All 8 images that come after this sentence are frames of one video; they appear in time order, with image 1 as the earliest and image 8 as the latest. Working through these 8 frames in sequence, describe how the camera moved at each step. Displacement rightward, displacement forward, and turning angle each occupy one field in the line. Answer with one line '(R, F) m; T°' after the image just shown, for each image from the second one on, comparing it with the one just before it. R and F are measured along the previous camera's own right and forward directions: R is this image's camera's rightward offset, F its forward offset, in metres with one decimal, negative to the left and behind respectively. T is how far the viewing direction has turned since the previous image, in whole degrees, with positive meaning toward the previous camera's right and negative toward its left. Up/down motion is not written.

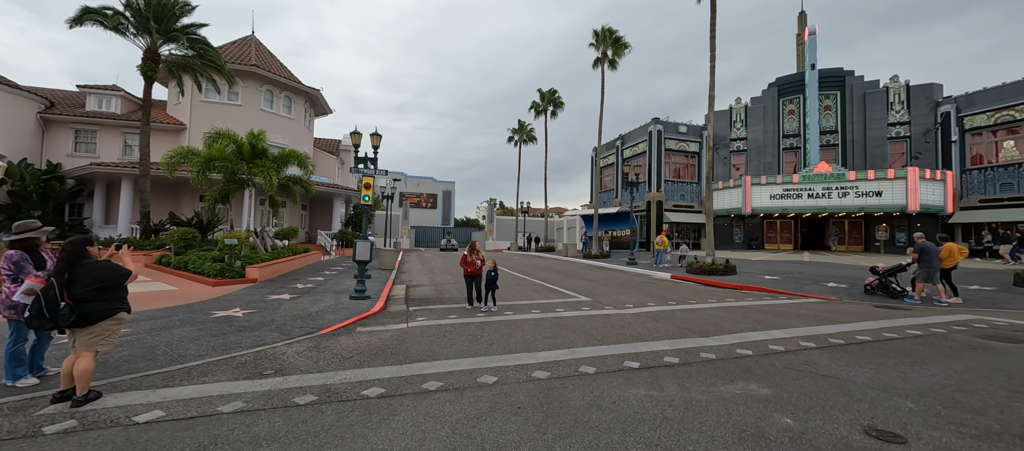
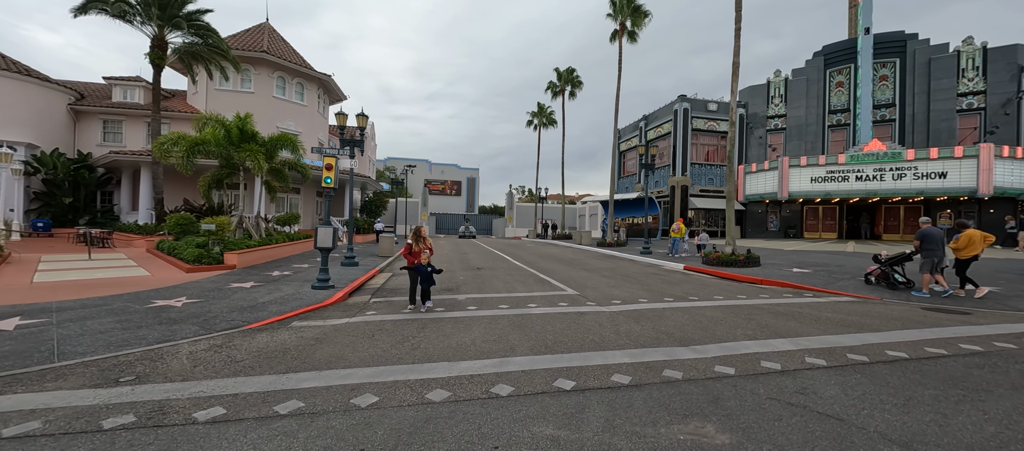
(+1.4, +1.1) m; -5°
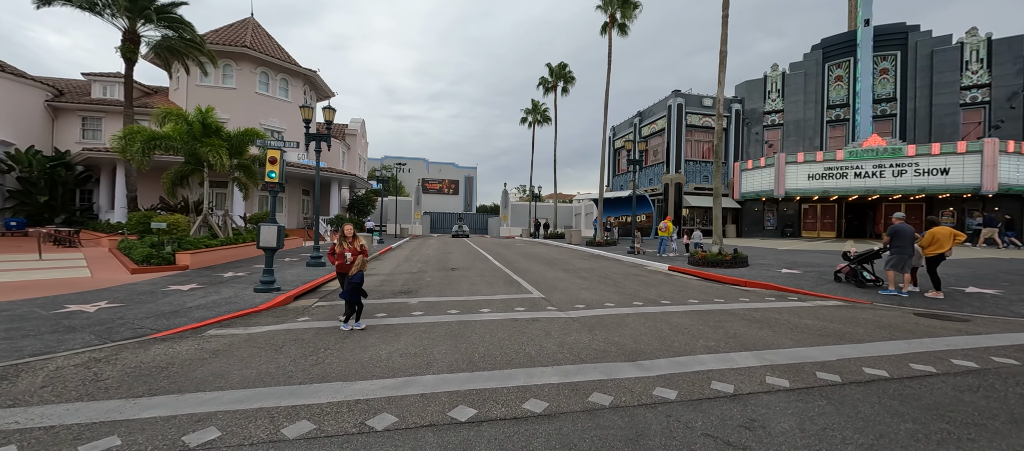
(+1.0, +0.7) m; 0°
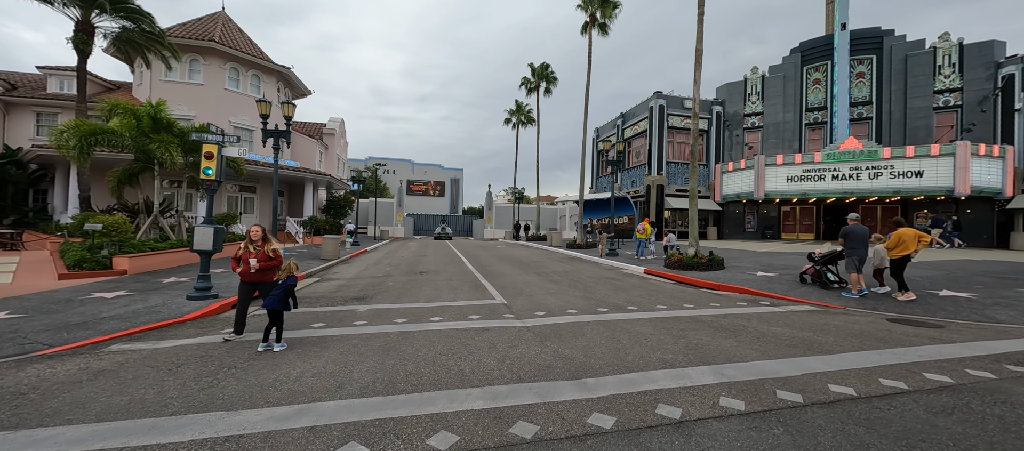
(+0.7, +0.5) m; +2°
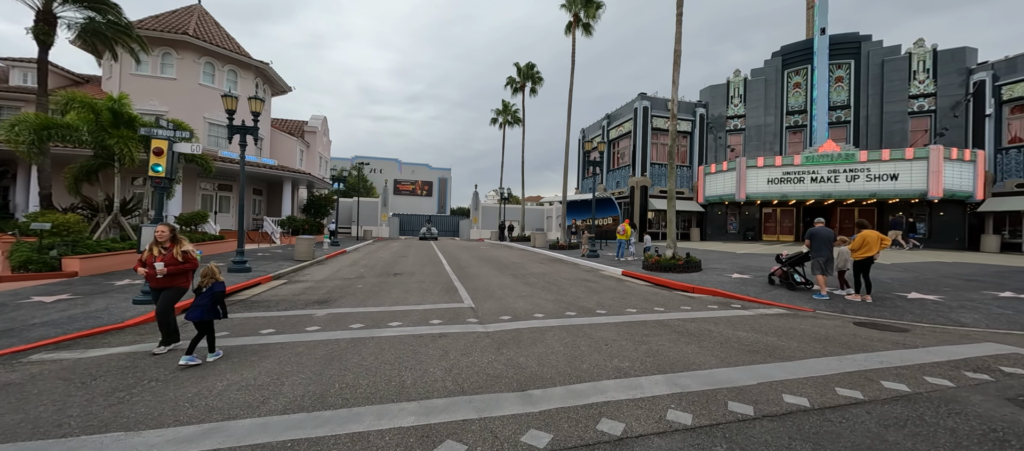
(+0.5, +0.2) m; +2°
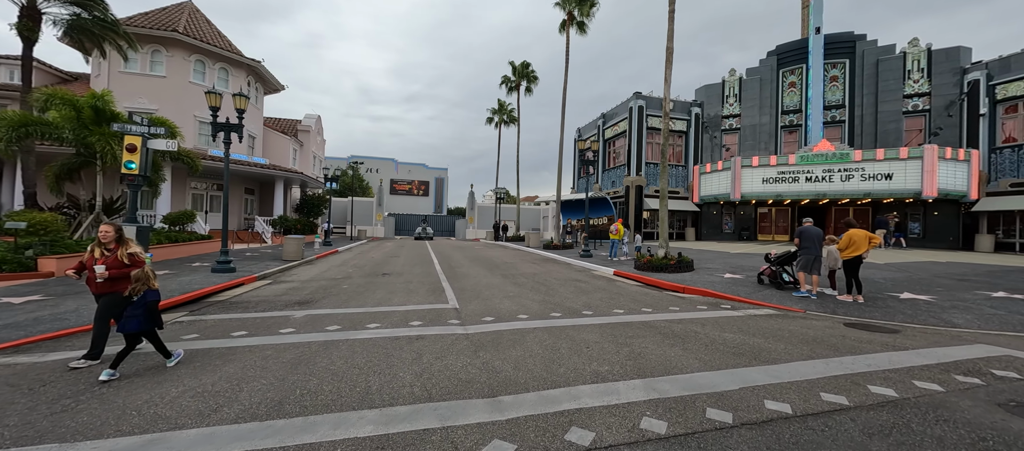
(+0.3, +0.2) m; 0°
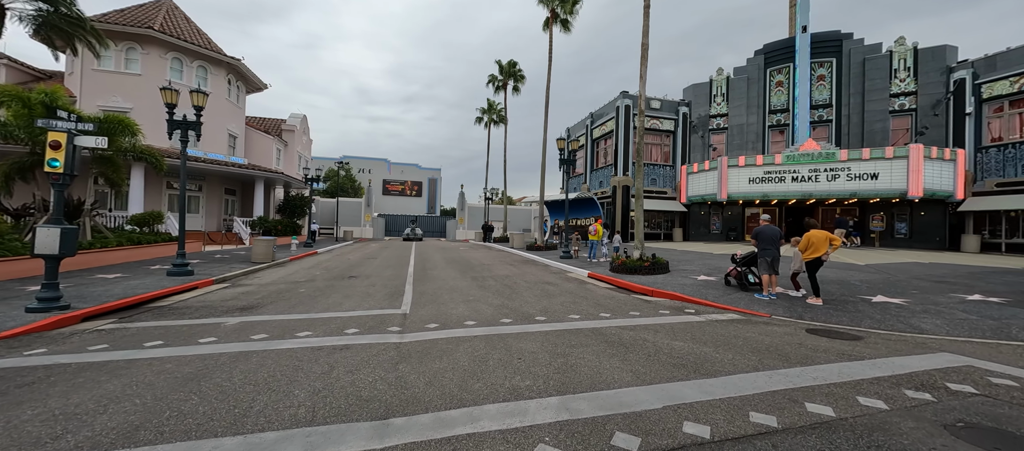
(+0.9, +0.4) m; 0°
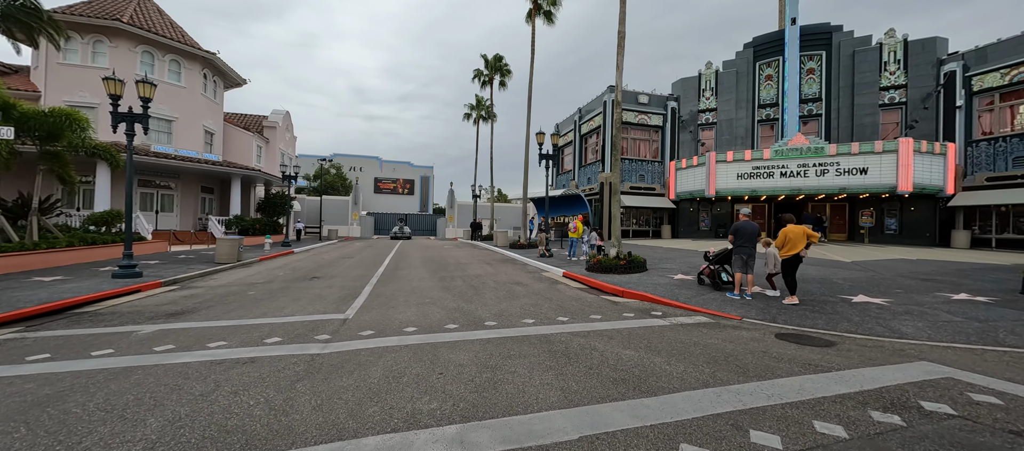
(+0.9, +0.6) m; 0°
